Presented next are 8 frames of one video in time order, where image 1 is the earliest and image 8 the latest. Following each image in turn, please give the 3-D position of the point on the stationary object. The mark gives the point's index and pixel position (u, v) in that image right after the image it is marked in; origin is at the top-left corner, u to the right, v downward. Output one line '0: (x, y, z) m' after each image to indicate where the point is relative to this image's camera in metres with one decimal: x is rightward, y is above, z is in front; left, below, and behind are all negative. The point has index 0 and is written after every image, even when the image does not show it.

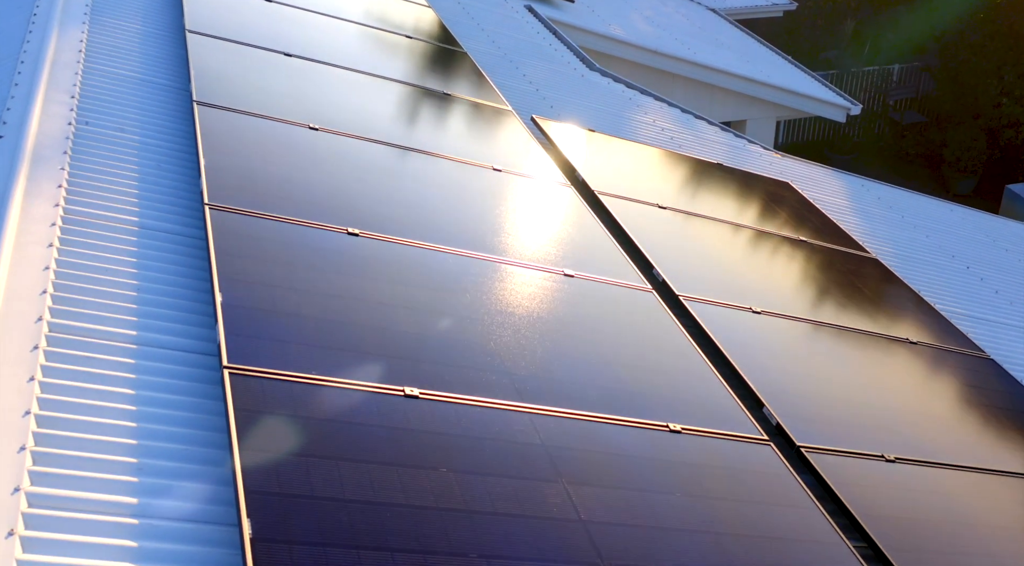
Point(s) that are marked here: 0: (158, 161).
0: (-3.9, +1.3, +12.9) m
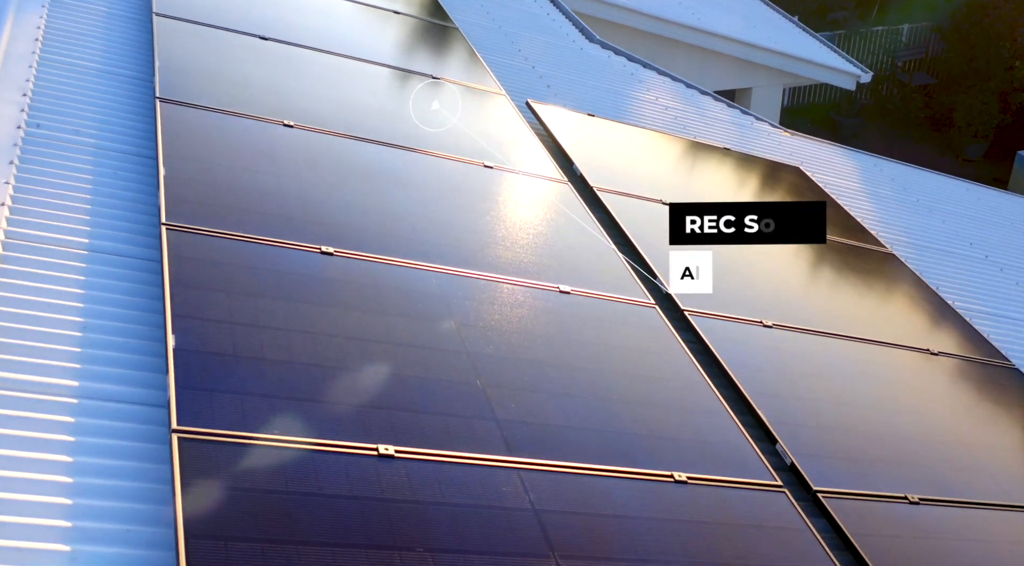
0: (-4.0, +1.1, +11.8) m
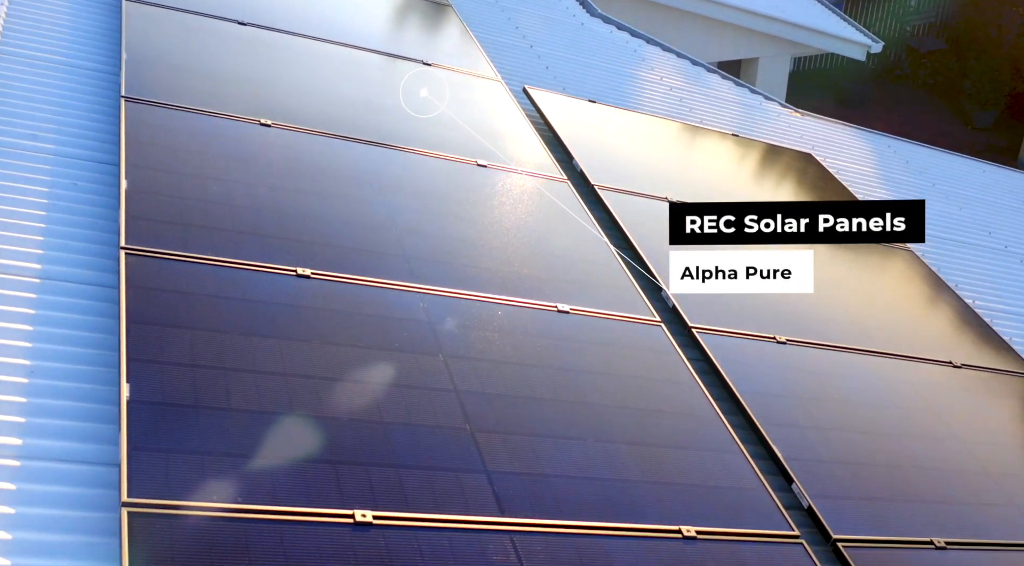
0: (-4.0, +1.0, +10.9) m
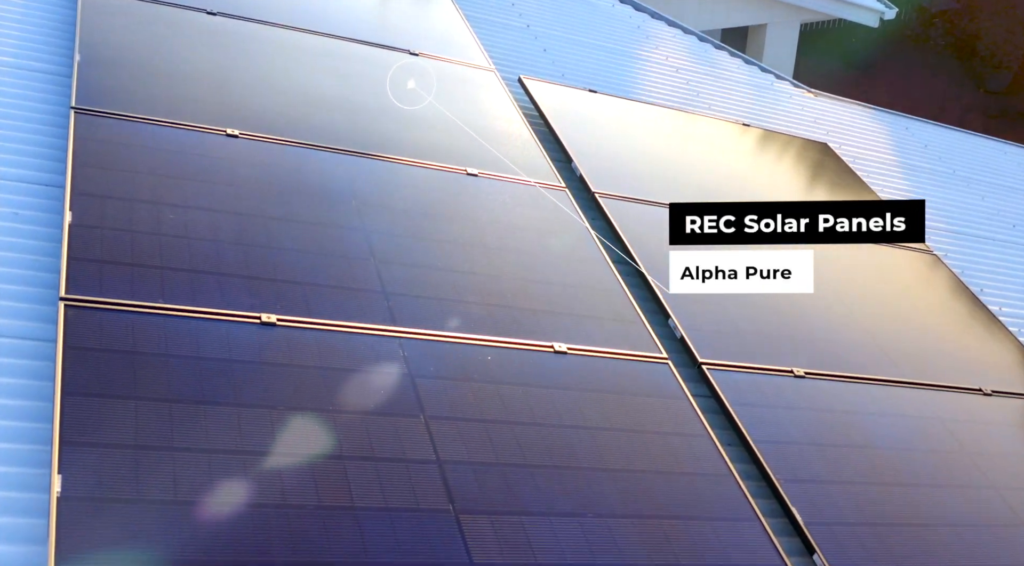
0: (-4.1, +0.7, +9.8) m
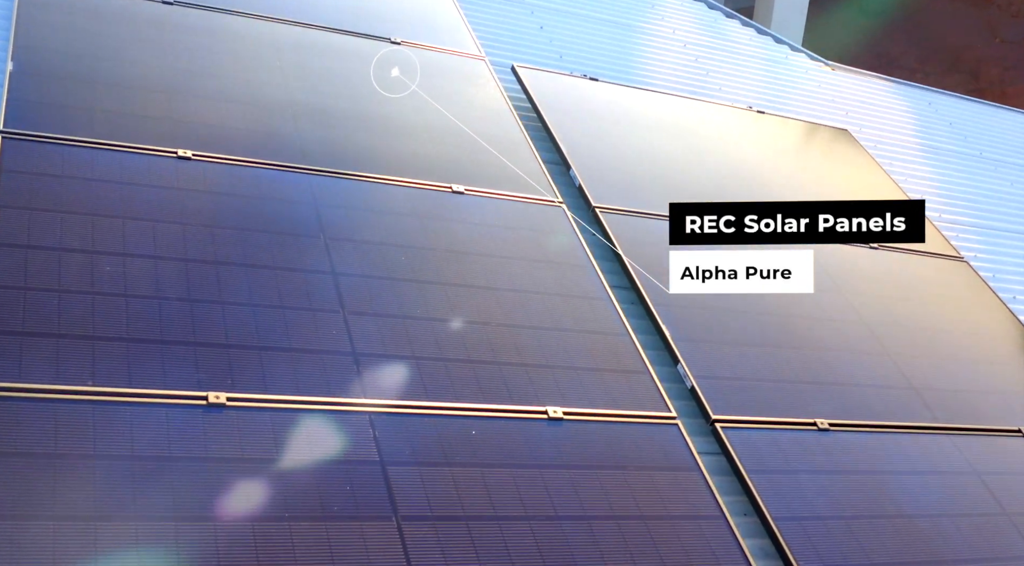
0: (-4.2, +0.3, +8.6) m
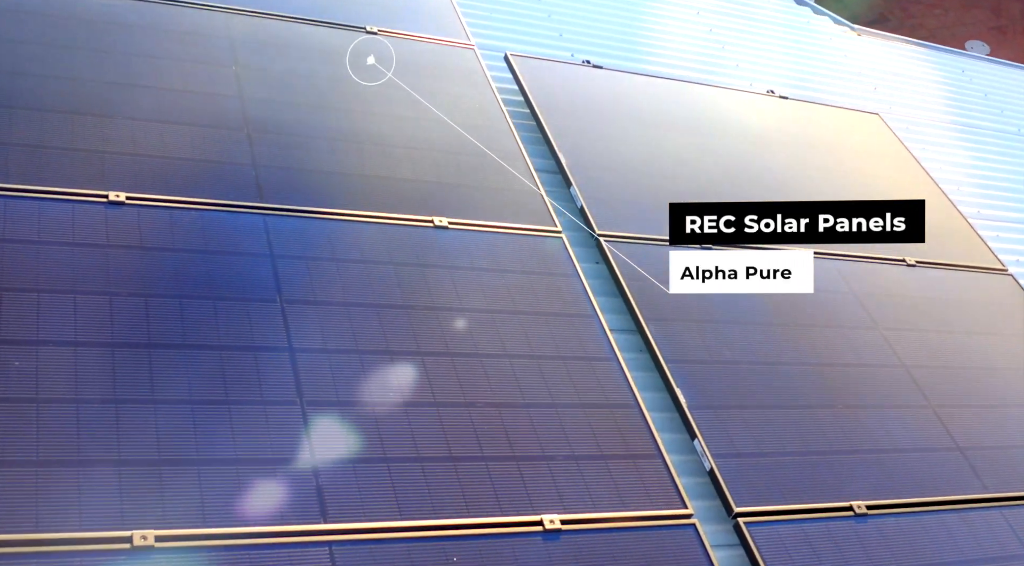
0: (-4.3, -0.2, +7.3) m
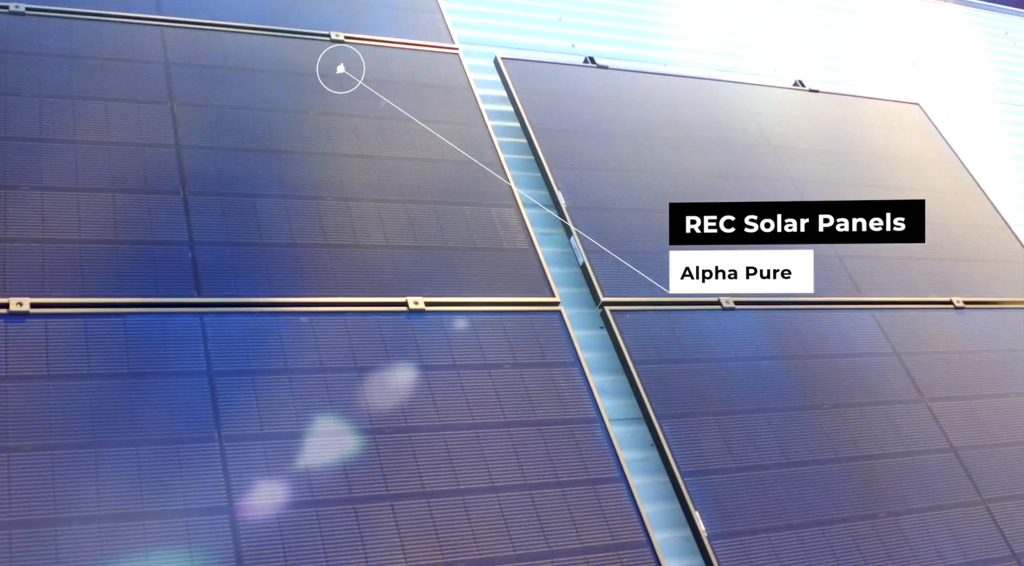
0: (-4.3, -1.0, +5.9) m
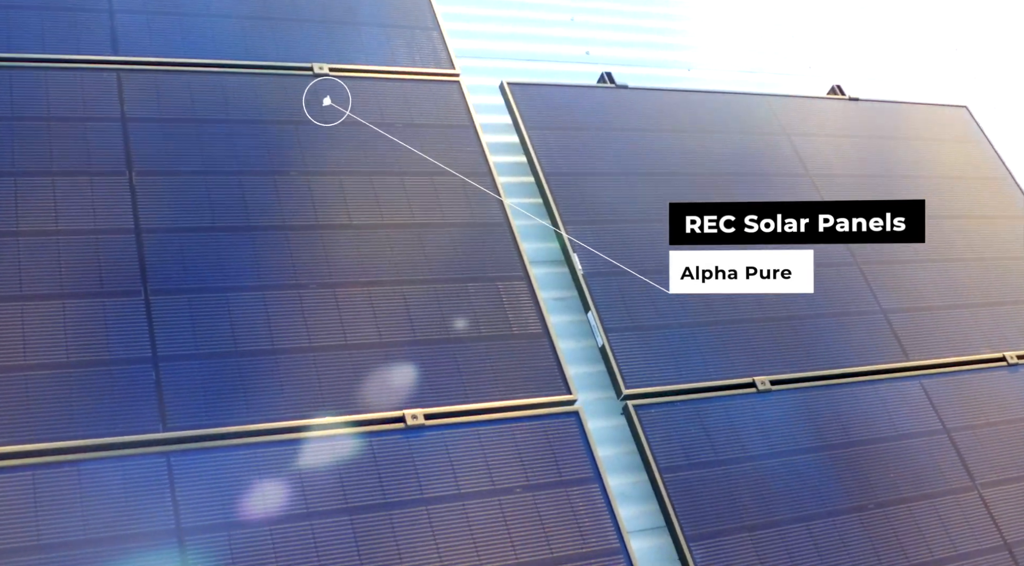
0: (-4.2, -1.8, +4.9) m
